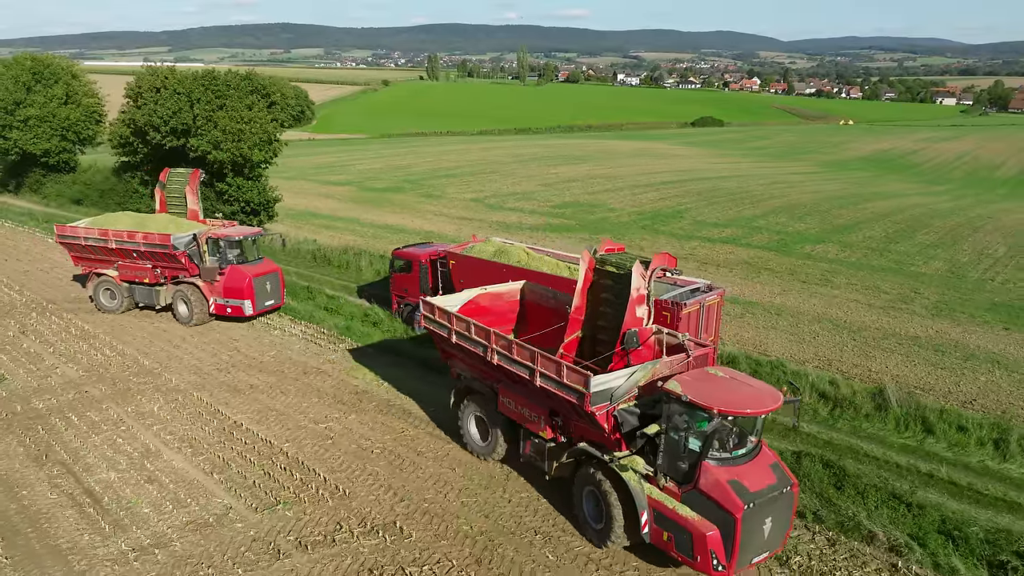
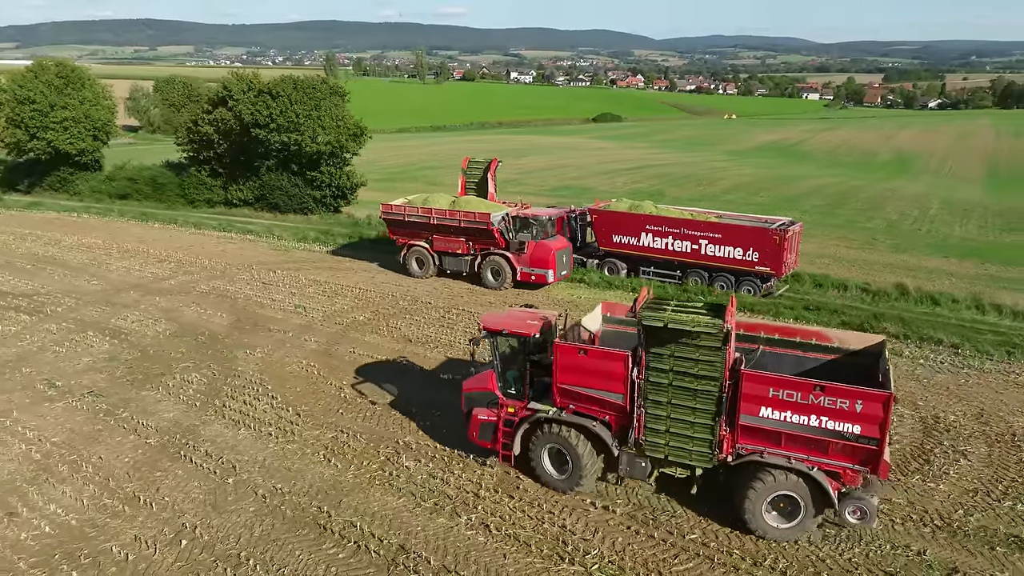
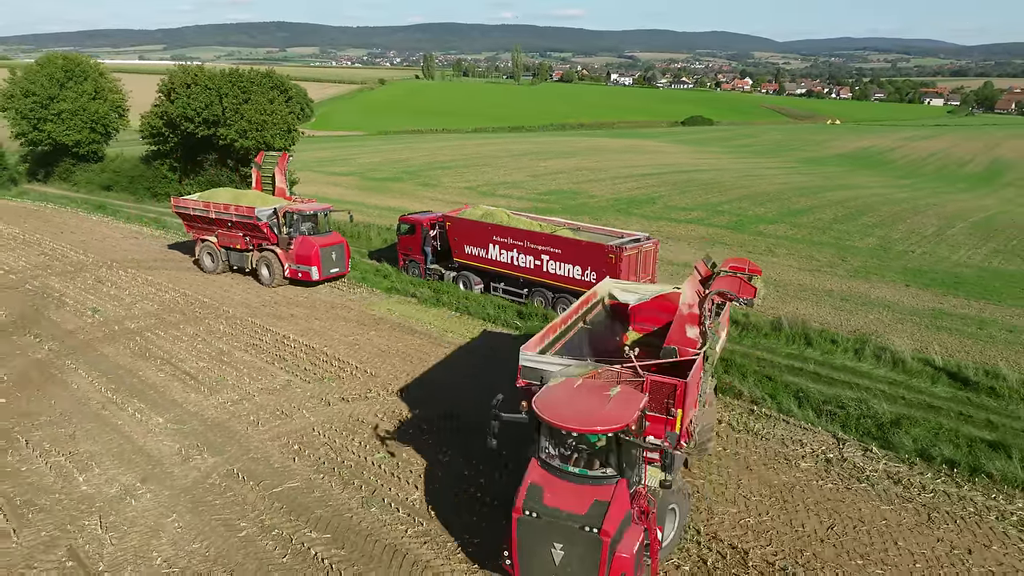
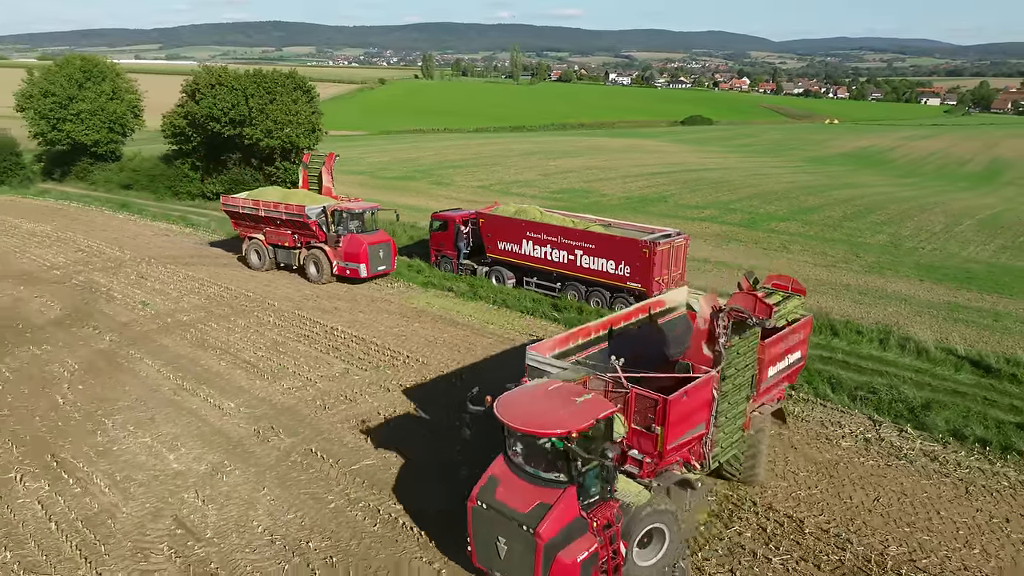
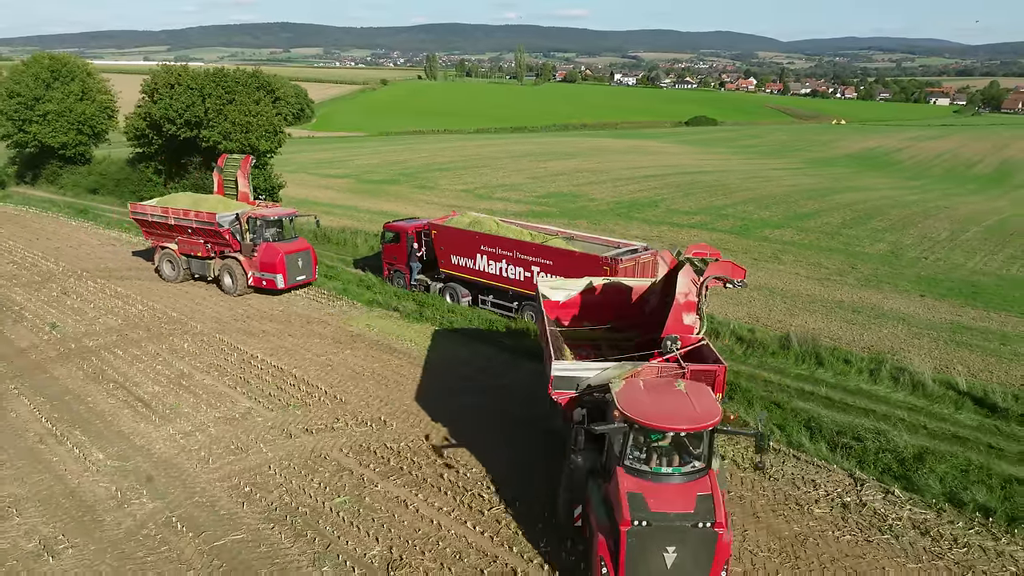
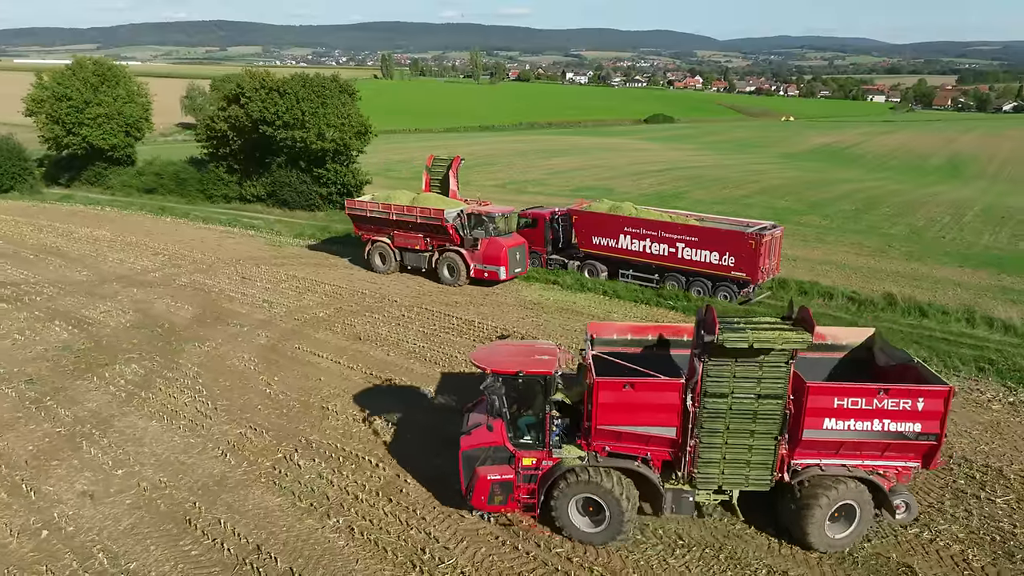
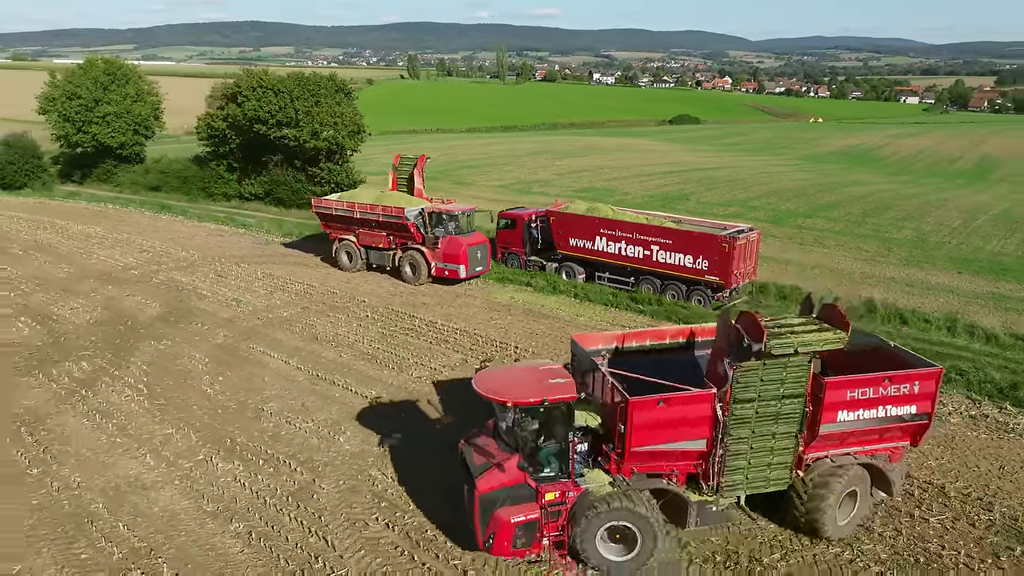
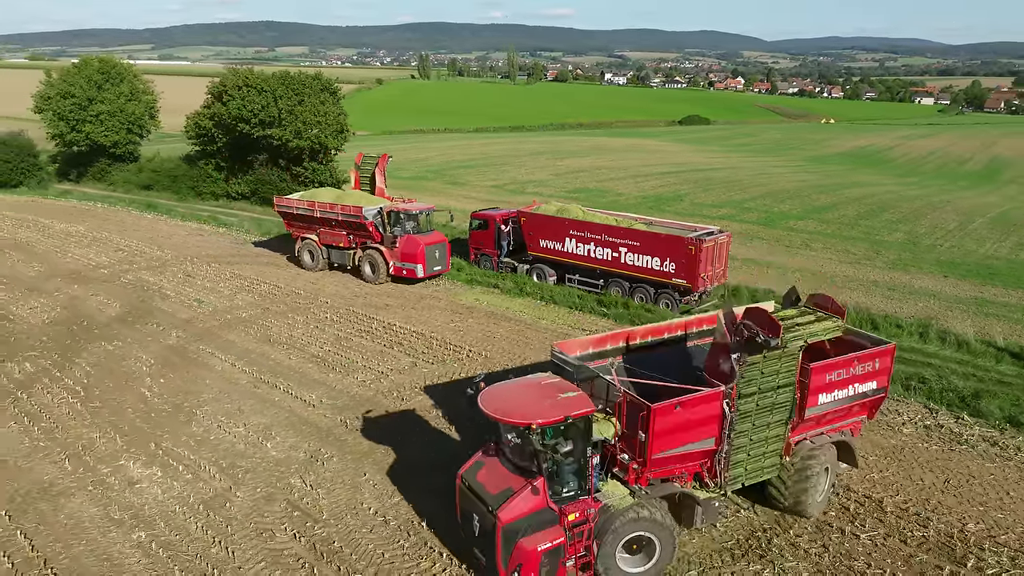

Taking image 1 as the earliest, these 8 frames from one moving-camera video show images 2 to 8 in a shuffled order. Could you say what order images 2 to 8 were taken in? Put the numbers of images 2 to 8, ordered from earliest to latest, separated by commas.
5, 3, 4, 8, 7, 6, 2
